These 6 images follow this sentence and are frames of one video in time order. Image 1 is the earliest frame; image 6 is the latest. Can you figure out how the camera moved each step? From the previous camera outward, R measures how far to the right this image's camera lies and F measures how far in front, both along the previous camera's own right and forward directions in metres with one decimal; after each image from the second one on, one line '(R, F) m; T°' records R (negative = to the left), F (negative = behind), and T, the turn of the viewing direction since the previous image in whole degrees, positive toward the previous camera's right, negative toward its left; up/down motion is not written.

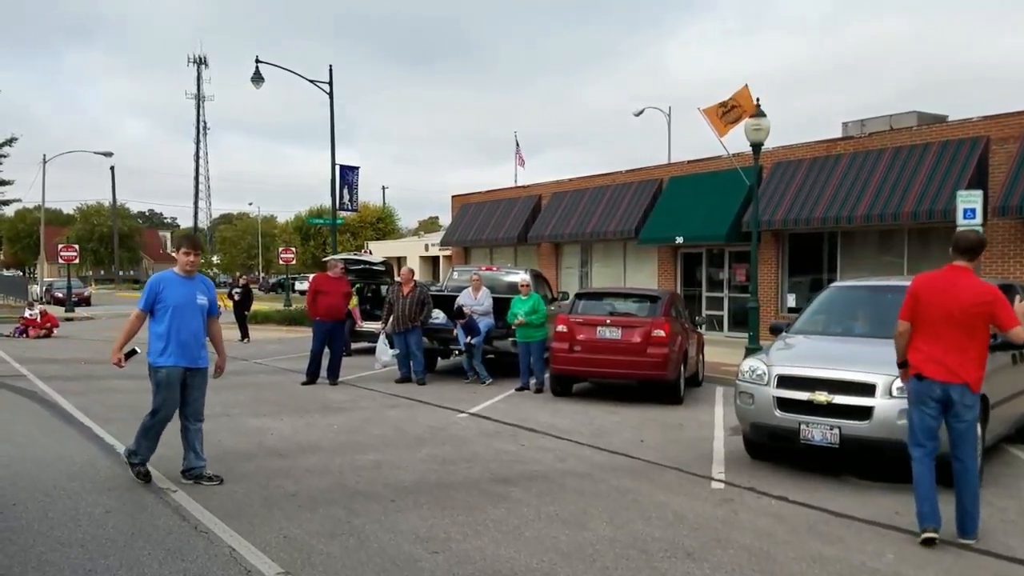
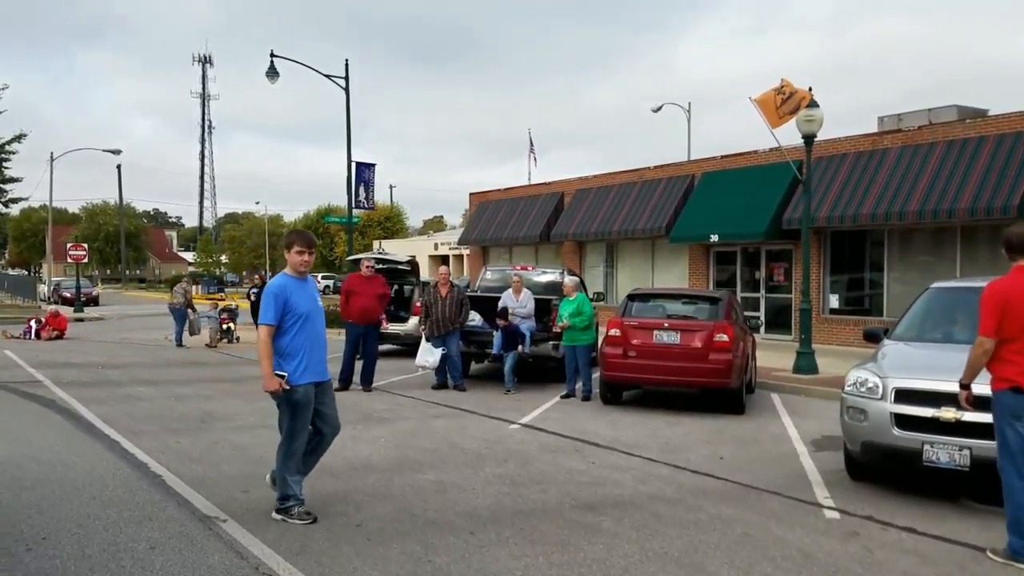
(-0.6, +0.8) m; 0°
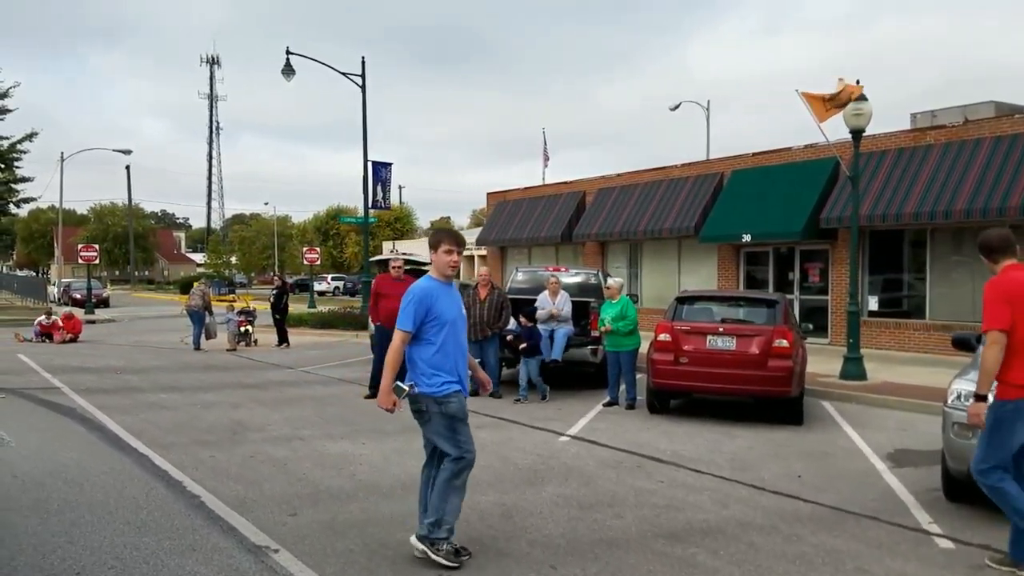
(-0.5, +0.6) m; 0°
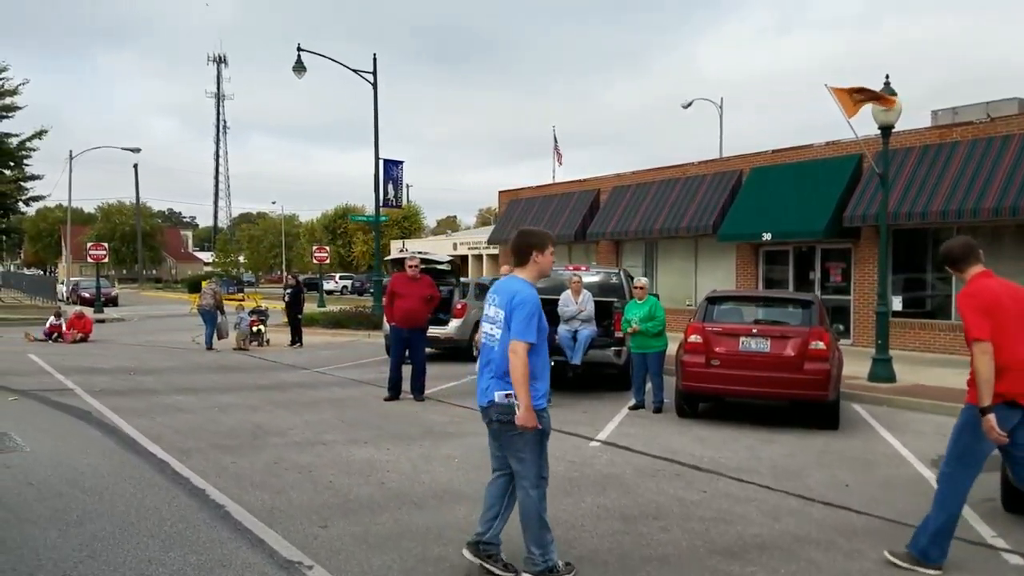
(-0.3, +0.3) m; 0°
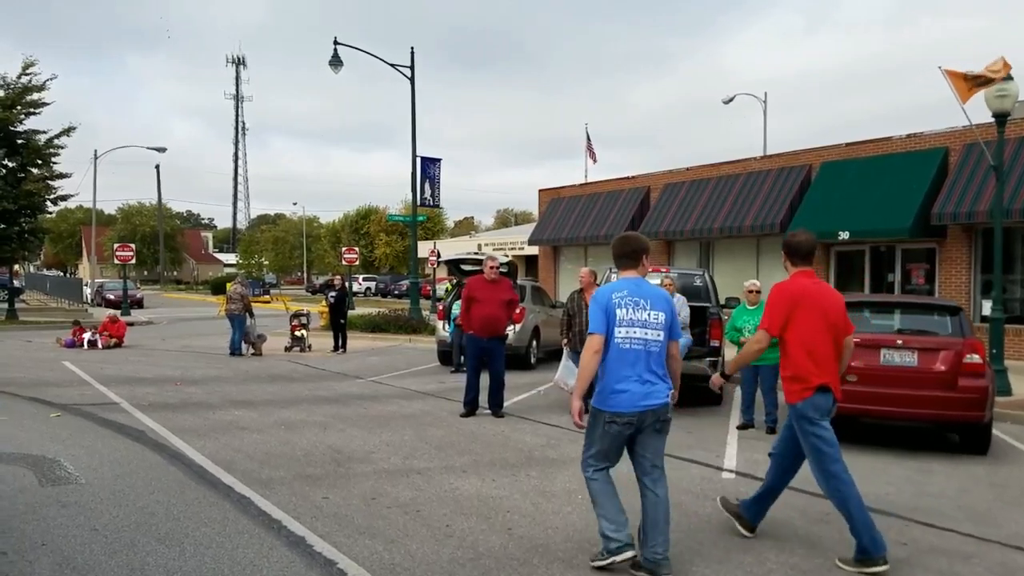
(-1.0, +1.2) m; -1°
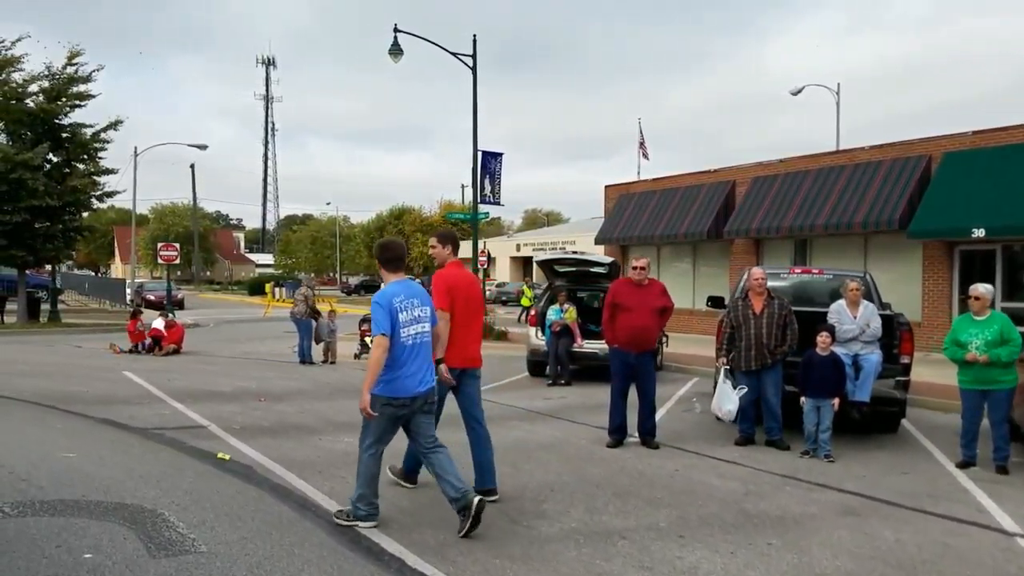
(-1.5, +1.7) m; -2°
